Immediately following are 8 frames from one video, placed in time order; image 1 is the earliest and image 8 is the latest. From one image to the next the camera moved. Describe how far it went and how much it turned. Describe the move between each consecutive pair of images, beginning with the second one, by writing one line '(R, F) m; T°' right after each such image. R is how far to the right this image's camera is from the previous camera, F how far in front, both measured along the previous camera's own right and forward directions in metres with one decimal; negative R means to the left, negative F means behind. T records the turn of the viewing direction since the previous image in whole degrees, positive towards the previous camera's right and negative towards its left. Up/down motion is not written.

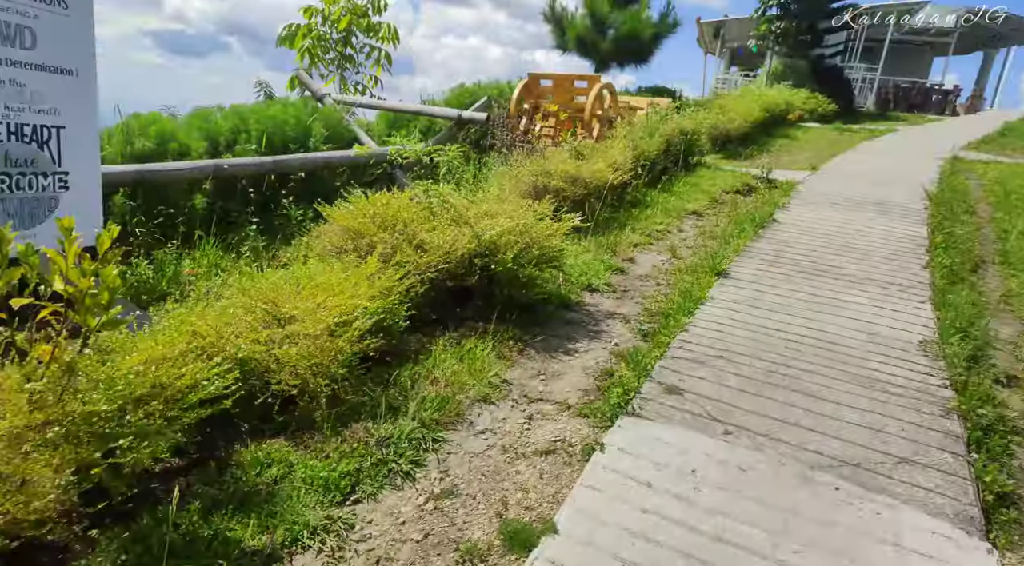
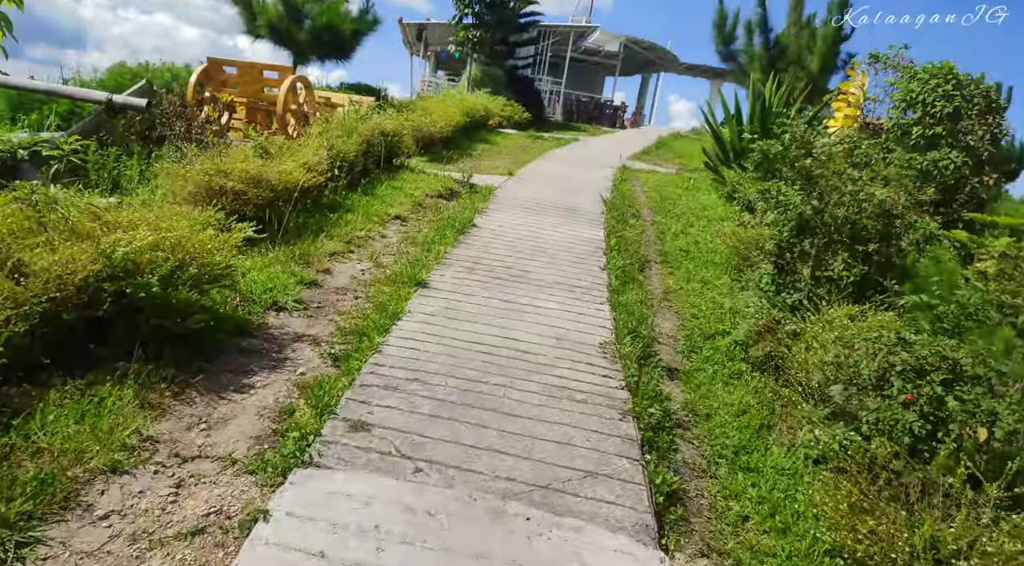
(+0.2, +0.3) m; +23°
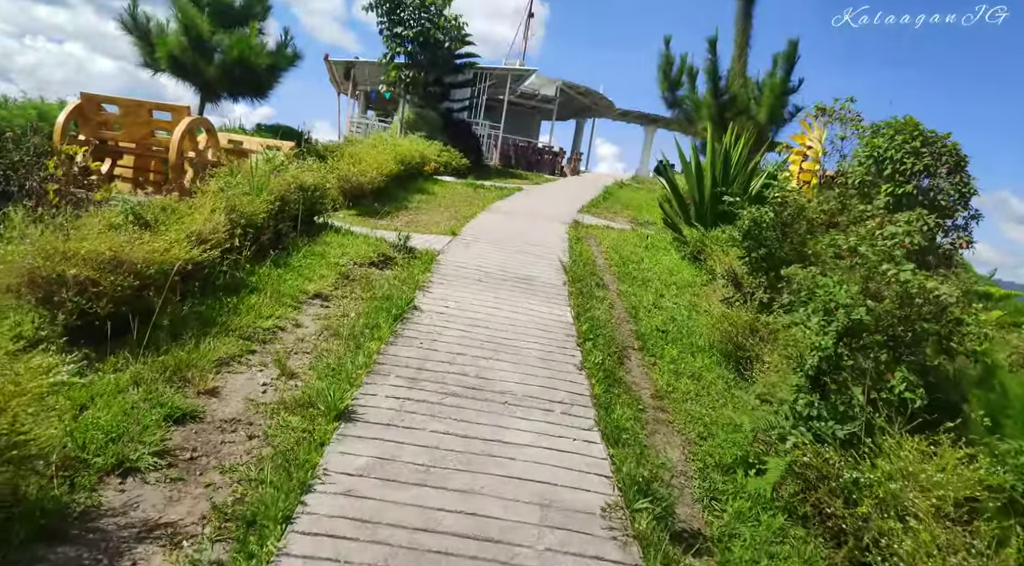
(-0.1, +1.2) m; +6°
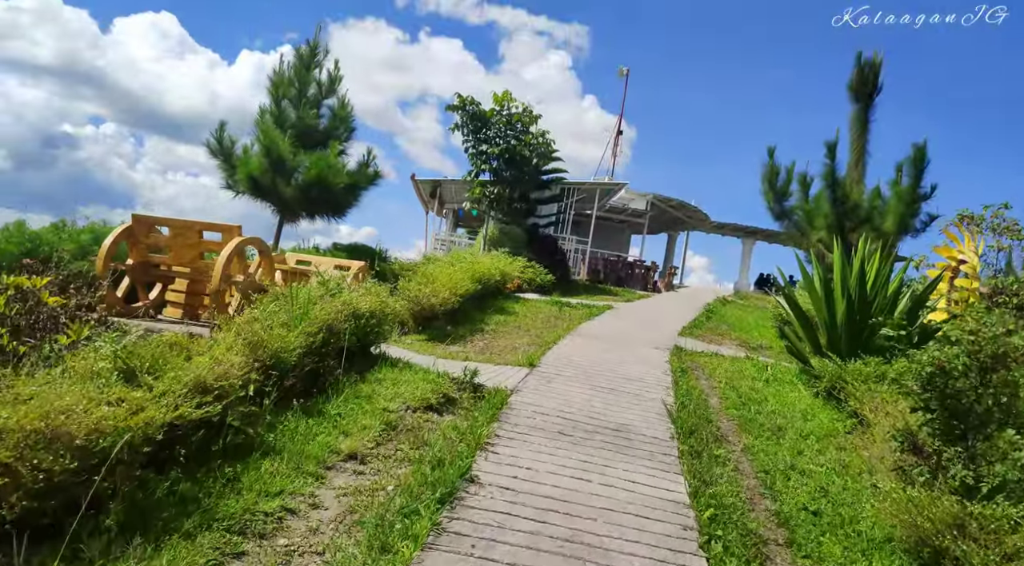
(0.0, +1.2) m; -8°
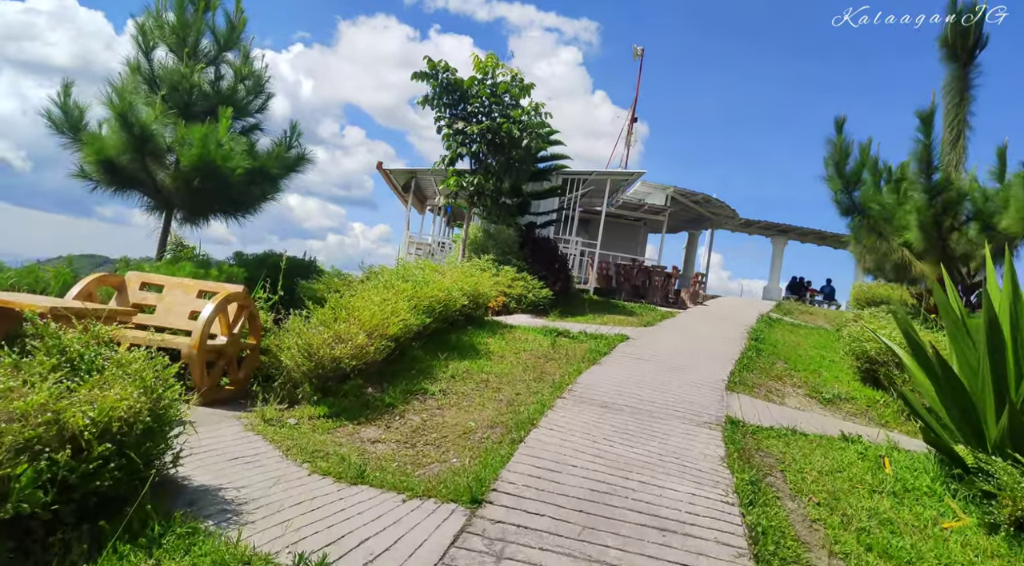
(+0.5, +3.2) m; -1°
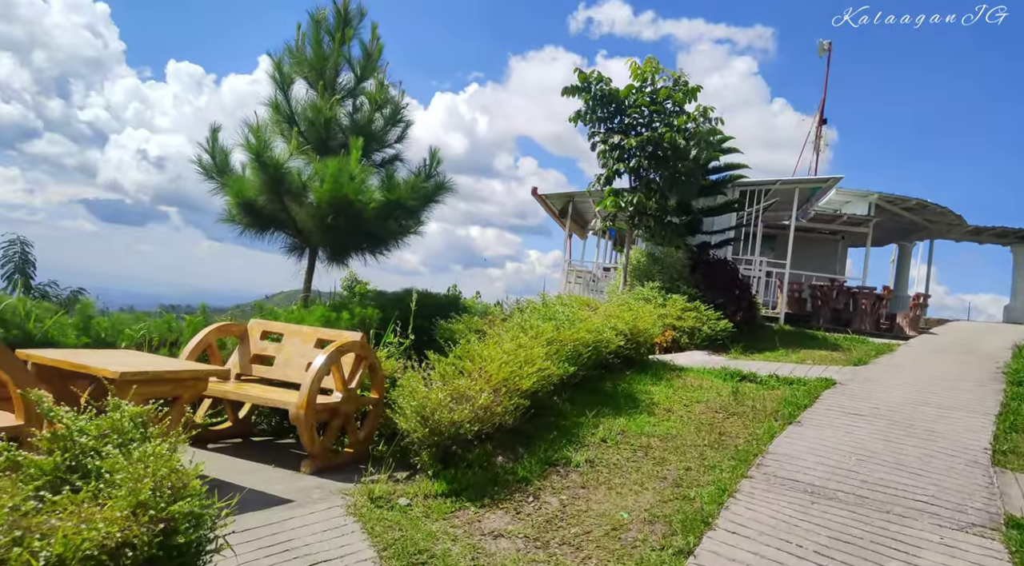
(+0.1, +1.2) m; -15°
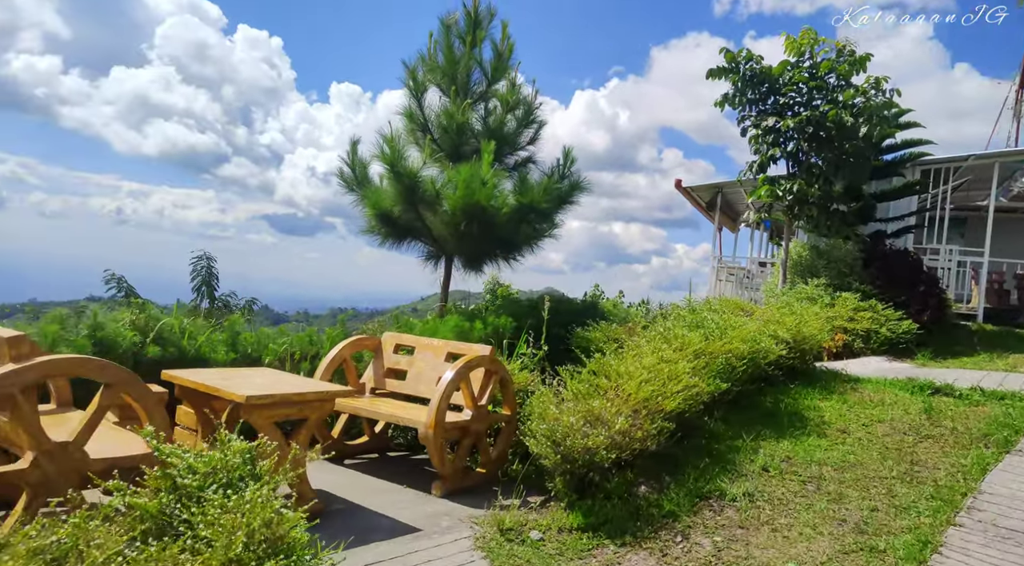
(+0.1, +0.4) m; -12°
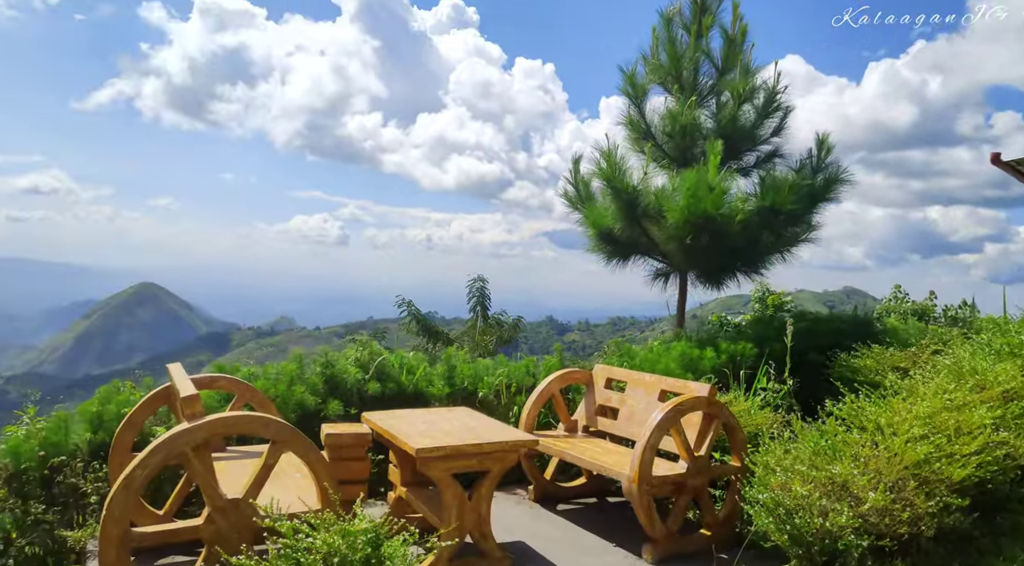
(+0.4, +0.7) m; -23°
